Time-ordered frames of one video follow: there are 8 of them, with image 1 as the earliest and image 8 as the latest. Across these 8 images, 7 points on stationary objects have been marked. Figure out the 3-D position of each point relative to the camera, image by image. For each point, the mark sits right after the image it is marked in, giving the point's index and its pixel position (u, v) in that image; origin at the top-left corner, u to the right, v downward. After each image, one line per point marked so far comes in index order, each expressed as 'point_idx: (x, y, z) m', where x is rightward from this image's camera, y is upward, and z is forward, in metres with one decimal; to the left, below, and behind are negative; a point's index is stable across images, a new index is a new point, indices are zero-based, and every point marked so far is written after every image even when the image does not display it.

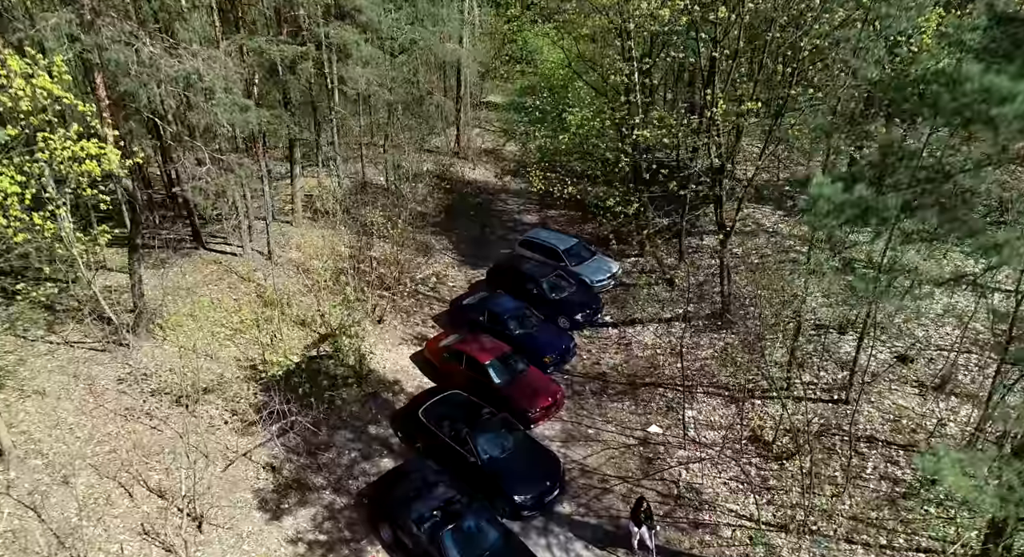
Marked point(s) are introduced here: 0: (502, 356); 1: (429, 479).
0: (-0.2, -1.8, +16.4) m
1: (-1.4, -3.5, +12.8) m
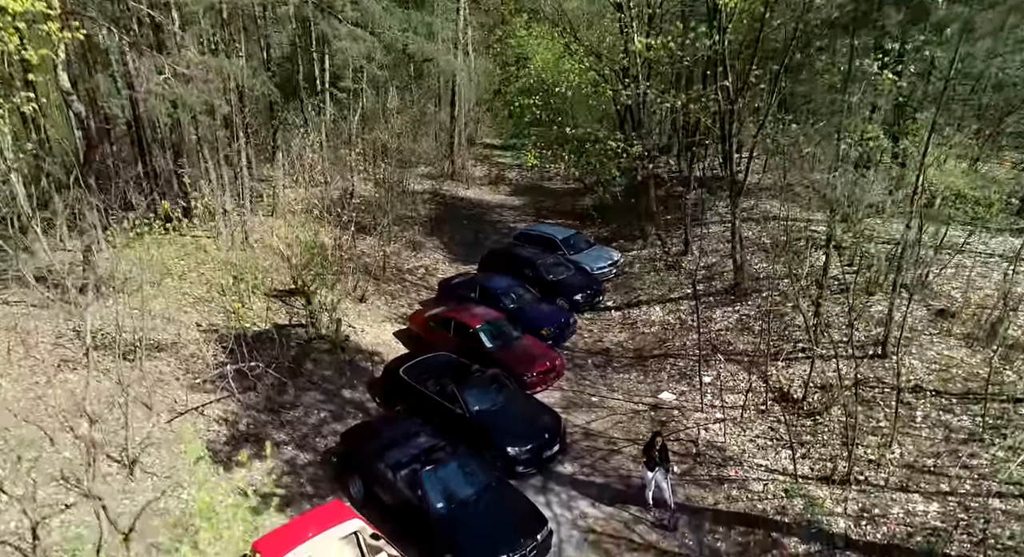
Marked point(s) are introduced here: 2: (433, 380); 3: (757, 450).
0: (-0.4, -0.9, +14.7) m
1: (-1.5, -2.2, +11.0) m
2: (-1.3, -1.7, +12.3) m
3: (+3.8, -2.6, +11.4) m
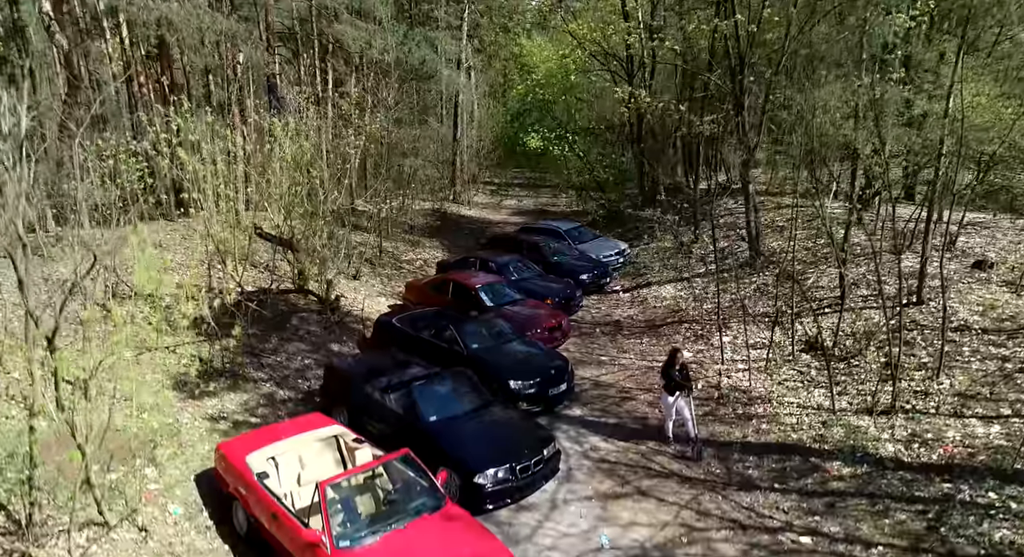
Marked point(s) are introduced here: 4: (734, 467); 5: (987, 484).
0: (-0.3, -0.1, +13.8) m
1: (-1.5, -1.1, +9.9) m
2: (-1.3, -0.7, +11.3) m
3: (+3.9, -1.6, +10.3) m
4: (+2.6, -2.2, +8.6) m
5: (+4.8, -2.1, +7.5) m
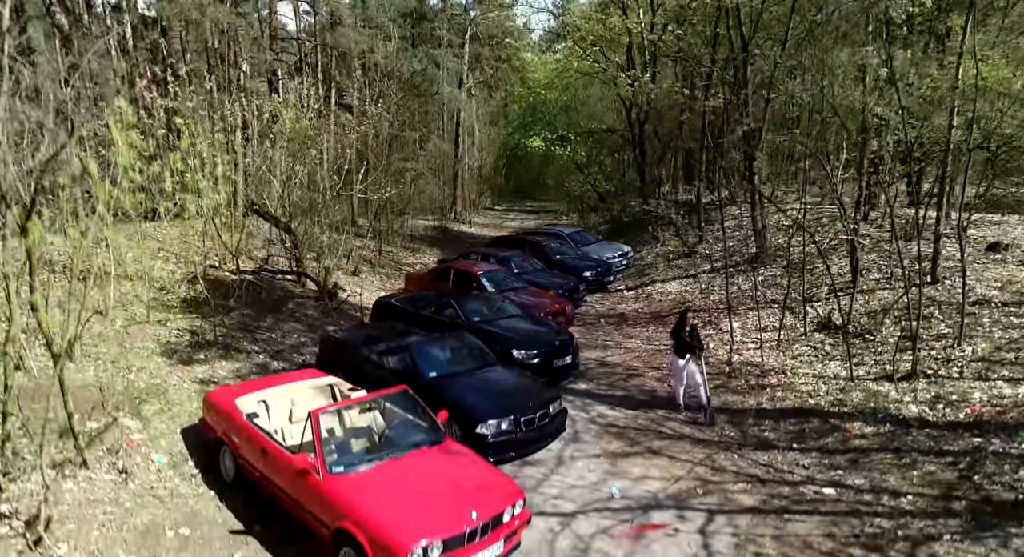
0: (-0.3, +0.1, +13.4) m
1: (-1.5, -0.6, +9.5) m
2: (-1.2, -0.3, +11.0) m
3: (+3.9, -1.1, +9.9) m
4: (+2.6, -1.7, +8.1) m
5: (+4.8, -1.5, +7.0) m
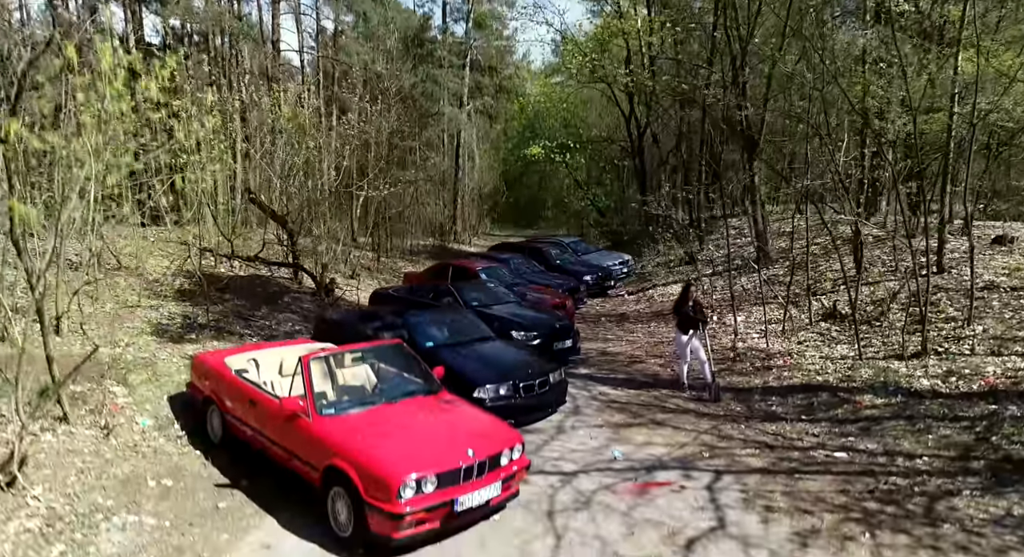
0: (-0.3, +0.2, +13.3) m
1: (-1.5, -0.4, +9.3) m
2: (-1.2, -0.2, +10.8) m
3: (+3.9, -0.9, +9.7) m
4: (+2.6, -1.4, +7.9) m
5: (+4.8, -1.1, +6.8) m
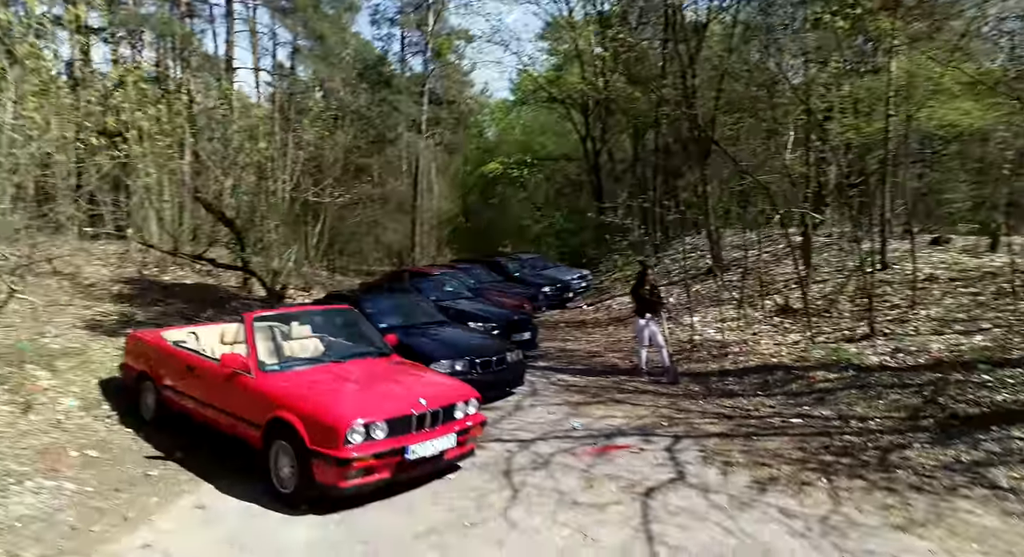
0: (-1.0, +0.1, +13.2) m
1: (-2.0, -0.3, +9.2) m
2: (-1.9, -0.1, +10.7) m
3: (+3.3, -0.8, +9.8) m
4: (+2.2, -1.2, +7.9) m
5: (+4.4, -0.9, +7.0) m
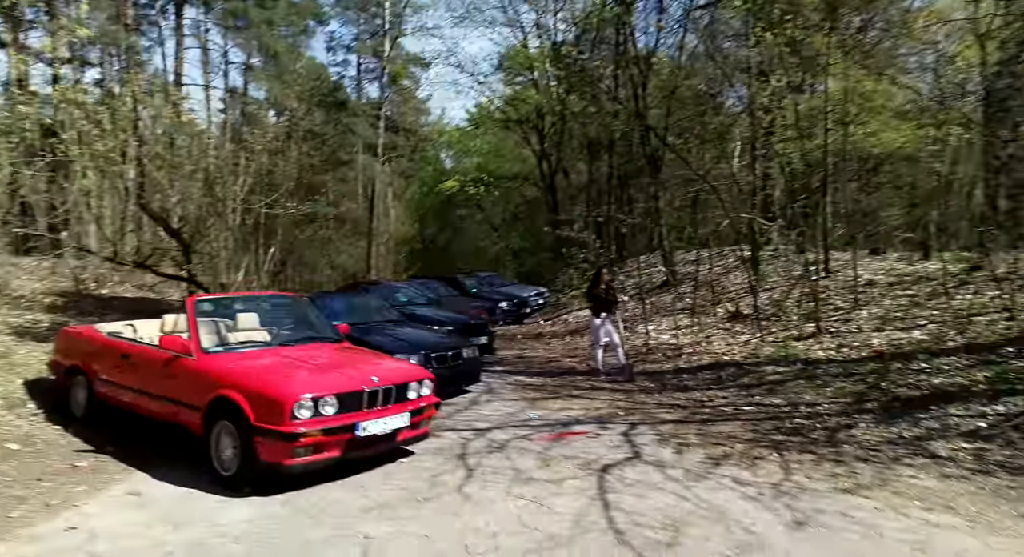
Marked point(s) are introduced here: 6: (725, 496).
0: (-1.8, -0.1, +13.2) m
1: (-2.5, -0.4, +9.1) m
2: (-2.5, -0.3, +10.6) m
3: (+2.8, -0.8, +10.0) m
4: (+1.7, -1.1, +8.1) m
5: (+4.0, -0.8, +7.2) m
6: (+1.2, -1.3, +4.2) m
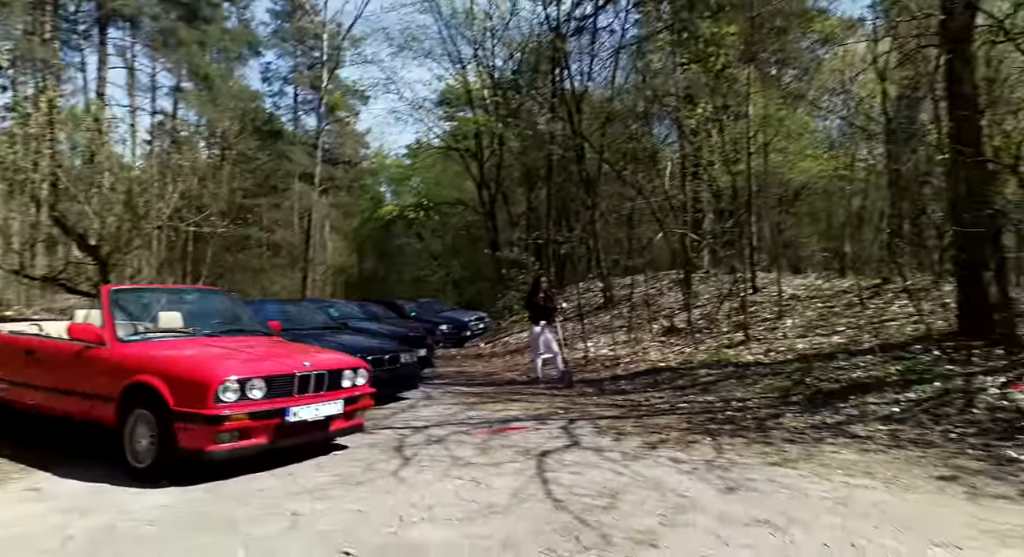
0: (-2.9, -0.5, +13.1) m
1: (-3.3, -0.5, +8.9) m
2: (-3.3, -0.5, +10.4) m
3: (+1.9, -1.0, +10.3) m
4: (+1.0, -1.2, +8.2) m
5: (+3.4, -0.8, +7.6) m
6: (+0.9, -1.1, +4.4) m
